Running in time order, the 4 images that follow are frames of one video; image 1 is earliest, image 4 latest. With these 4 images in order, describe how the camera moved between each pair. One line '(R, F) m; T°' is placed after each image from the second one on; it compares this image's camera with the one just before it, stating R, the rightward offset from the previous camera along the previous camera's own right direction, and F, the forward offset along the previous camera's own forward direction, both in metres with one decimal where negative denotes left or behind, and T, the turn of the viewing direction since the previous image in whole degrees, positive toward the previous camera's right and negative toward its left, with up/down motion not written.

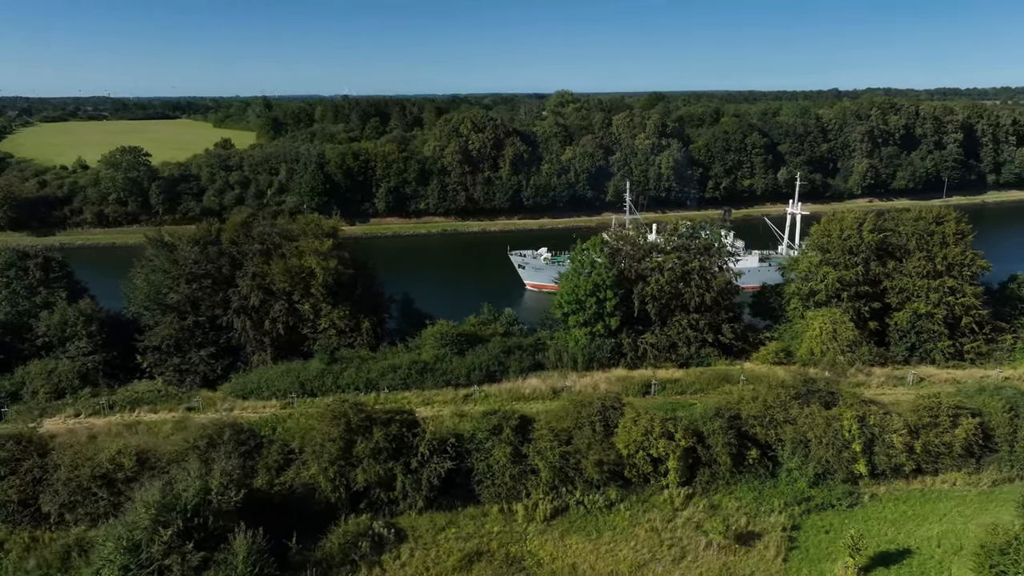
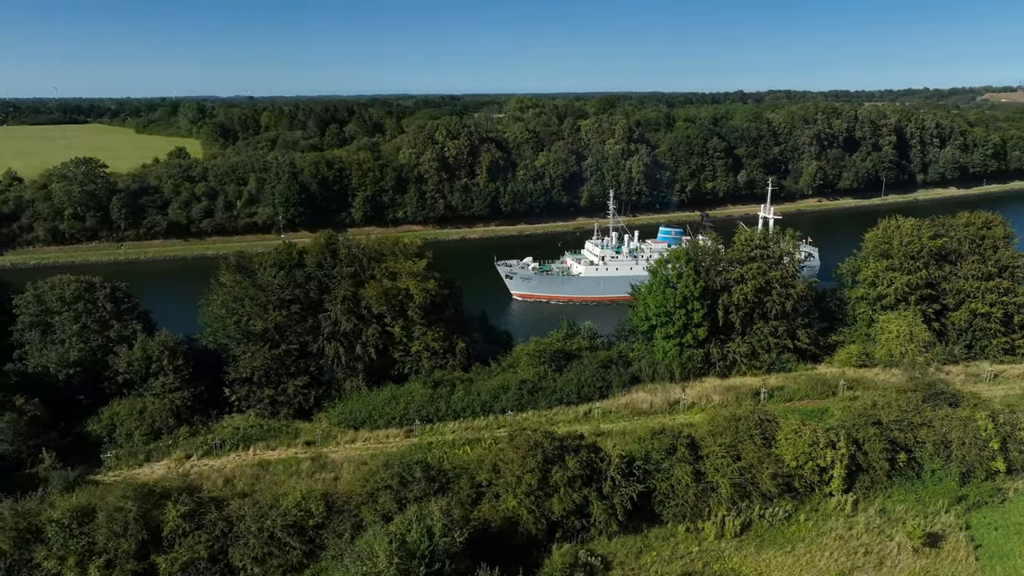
(-6.7, +0.5) m; +7°
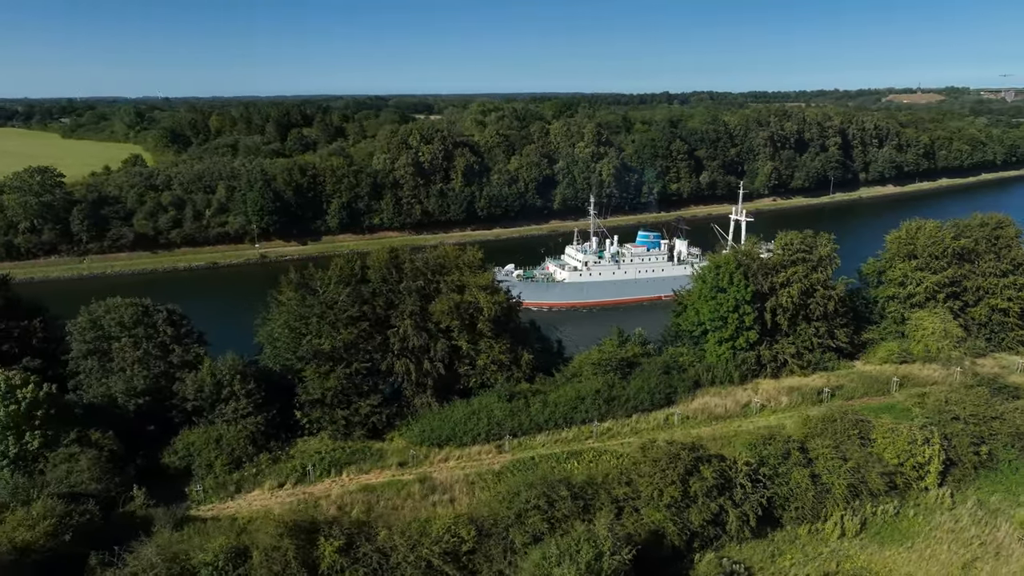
(-5.0, +0.3) m; +6°
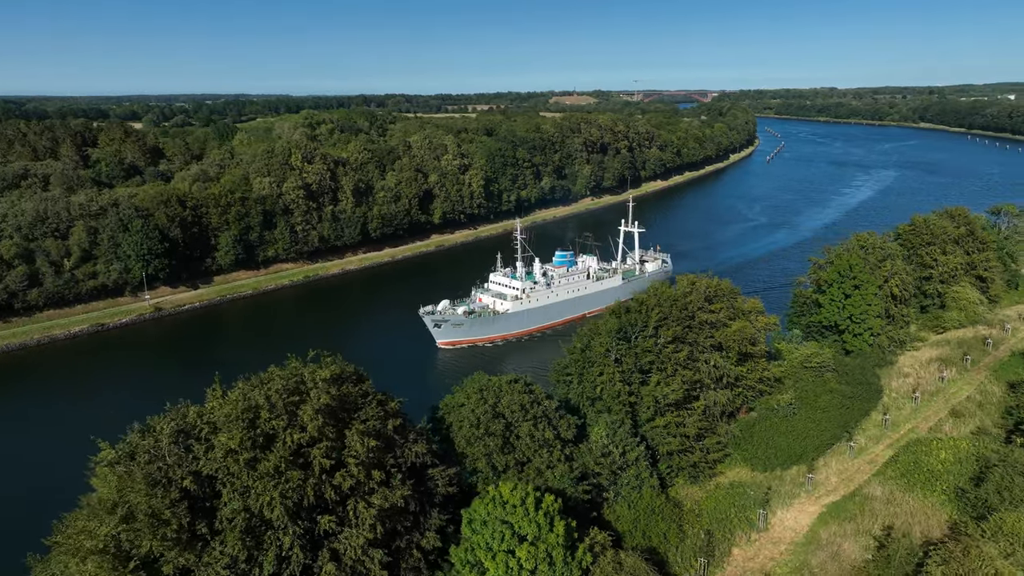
(-20.3, +4.8) m; +24°
